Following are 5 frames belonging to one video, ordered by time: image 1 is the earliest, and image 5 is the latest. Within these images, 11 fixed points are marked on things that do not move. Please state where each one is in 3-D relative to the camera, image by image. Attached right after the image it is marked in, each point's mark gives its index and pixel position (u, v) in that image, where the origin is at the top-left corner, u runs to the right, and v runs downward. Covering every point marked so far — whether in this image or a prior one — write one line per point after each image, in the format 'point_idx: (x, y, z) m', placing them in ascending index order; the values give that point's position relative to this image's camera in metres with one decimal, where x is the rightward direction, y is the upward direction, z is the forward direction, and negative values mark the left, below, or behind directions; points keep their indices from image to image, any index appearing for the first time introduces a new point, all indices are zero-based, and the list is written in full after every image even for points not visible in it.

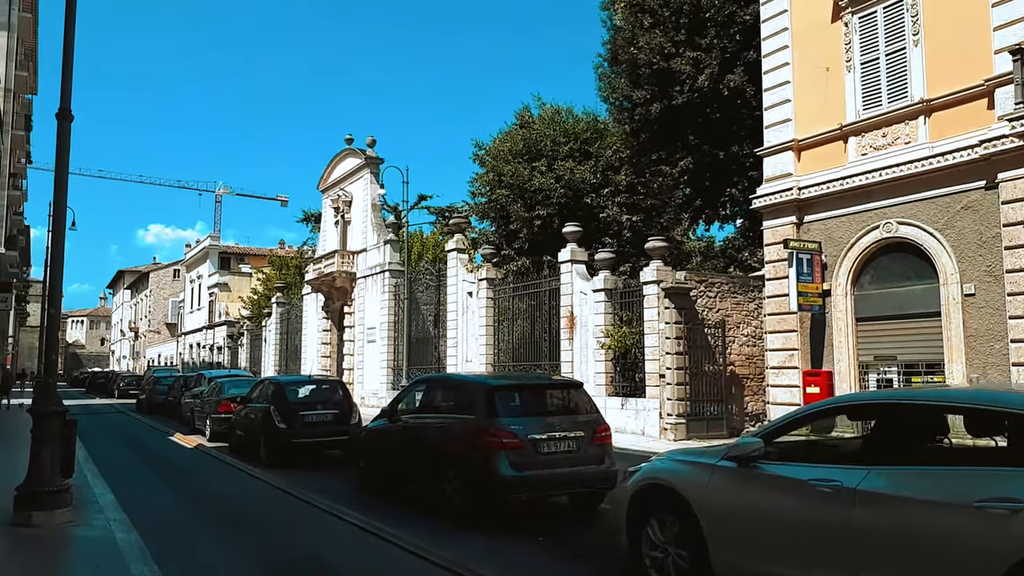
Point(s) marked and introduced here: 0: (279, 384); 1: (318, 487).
0: (-3.7, -1.5, +12.8) m
1: (-2.7, -2.8, +11.1) m
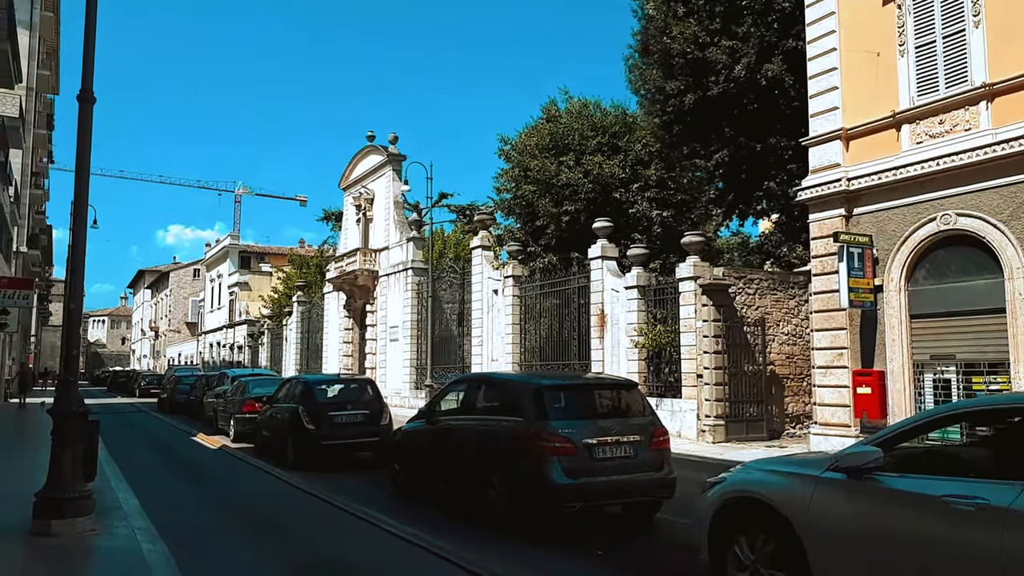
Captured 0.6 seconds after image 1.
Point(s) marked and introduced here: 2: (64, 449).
0: (-3.2, -1.5, +12.4) m
1: (-2.2, -2.7, +10.7) m
2: (-4.0, -1.5, +7.1) m
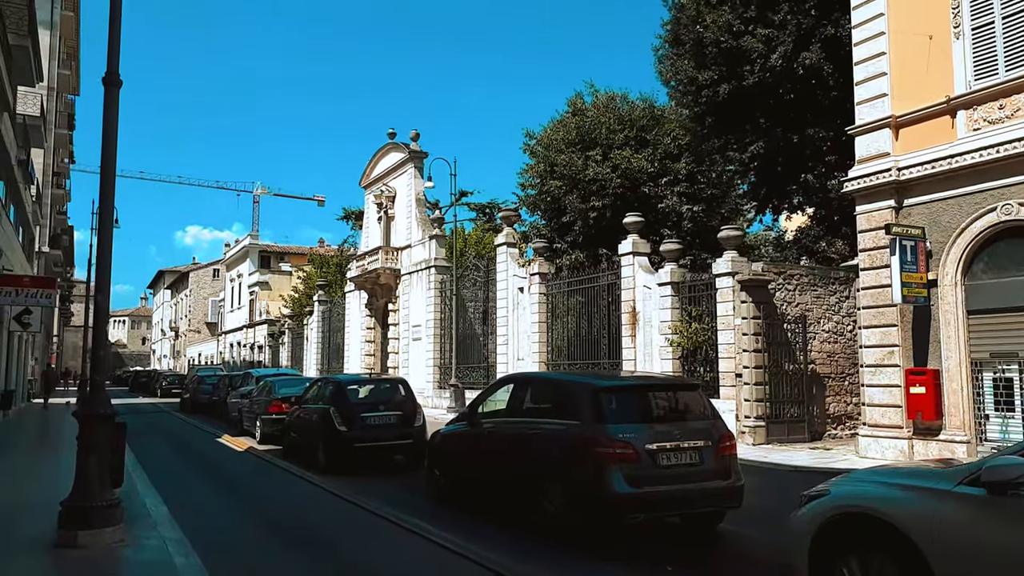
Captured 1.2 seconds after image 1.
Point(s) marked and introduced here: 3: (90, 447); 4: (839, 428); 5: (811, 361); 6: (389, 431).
0: (-2.6, -1.4, +11.9) m
1: (-1.7, -2.7, +10.2) m
2: (-3.6, -1.4, +6.7) m
3: (-3.6, -1.4, +6.7) m
4: (+6.9, -3.0, +16.8) m
5: (+6.2, -1.5, +16.5) m
6: (-1.8, -2.1, +11.4) m
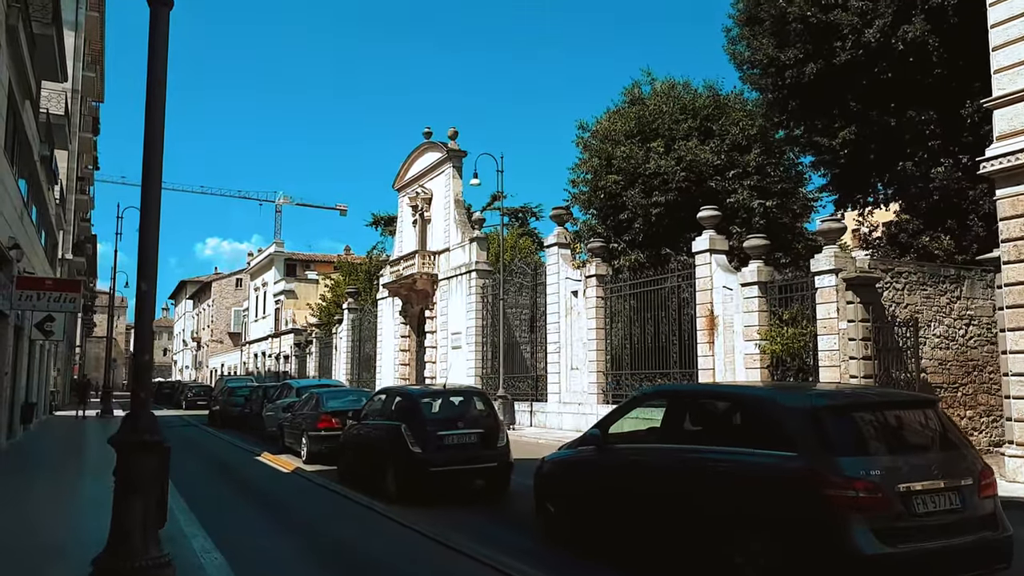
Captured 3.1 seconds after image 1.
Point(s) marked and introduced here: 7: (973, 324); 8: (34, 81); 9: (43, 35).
0: (-1.4, -1.4, +10.2) m
1: (-0.4, -2.6, +8.5) m
2: (-2.4, -1.3, +5.1) m
3: (-2.4, -1.3, +5.1) m
4: (+8.3, -3.0, +14.9) m
5: (+7.6, -1.5, +14.6) m
6: (-0.5, -2.0, +9.7) m
7: (+8.9, -0.7, +15.3) m
8: (-11.2, +4.9, +18.6) m
9: (-11.0, +5.9, +18.6) m
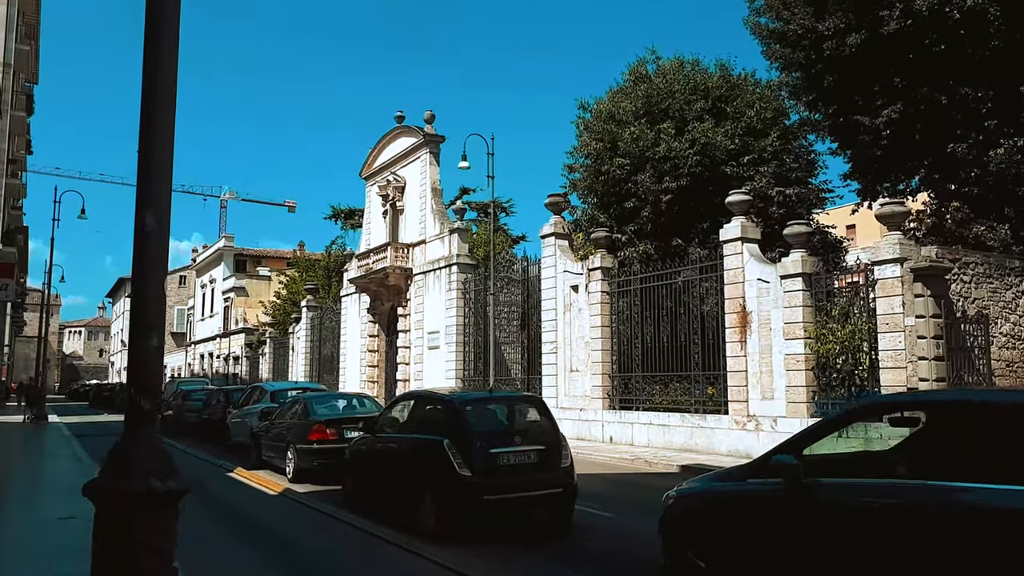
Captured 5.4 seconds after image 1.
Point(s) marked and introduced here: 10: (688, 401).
0: (-0.7, -1.2, +8.1) m
1: (+0.3, -2.4, +6.5) m
2: (-1.4, -1.1, +2.9) m
3: (-1.4, -1.0, +2.9) m
4: (+8.6, -2.8, +13.4) m
5: (+7.9, -1.4, +13.1) m
6: (+0.2, -1.8, +7.6) m
7: (+9.2, -0.6, +13.9) m
8: (-11.1, +5.2, +15.9) m
9: (-10.8, +6.2, +15.9) m
10: (+3.7, -2.4, +16.7) m
